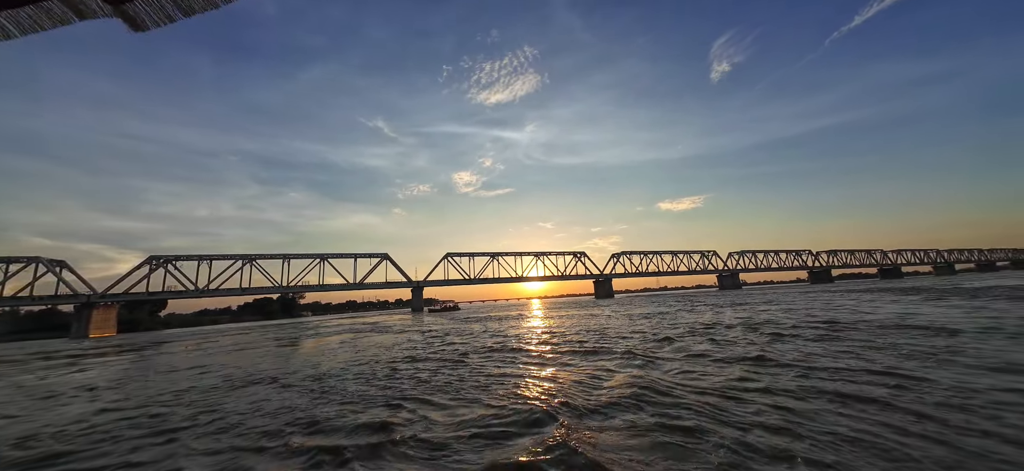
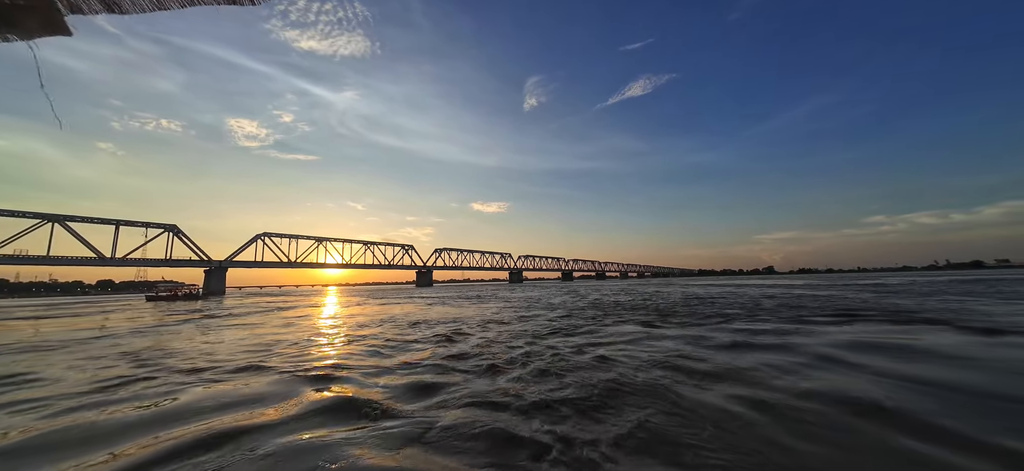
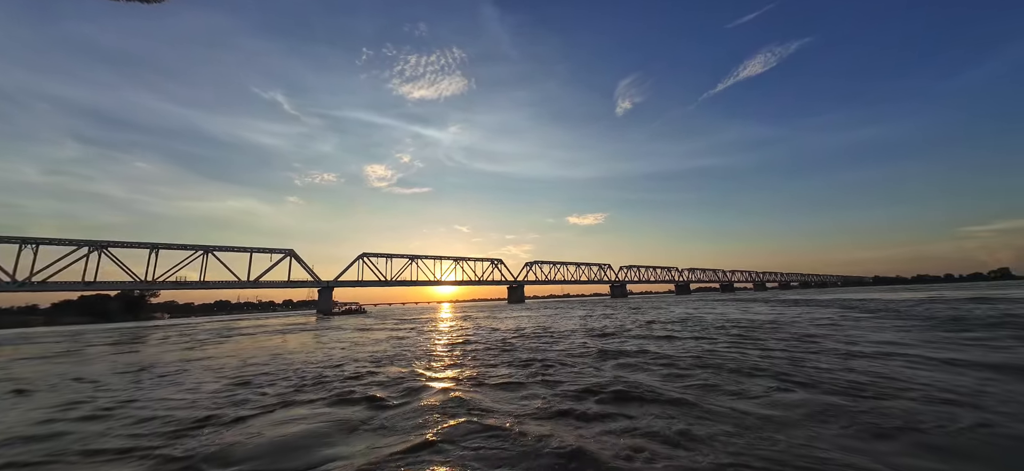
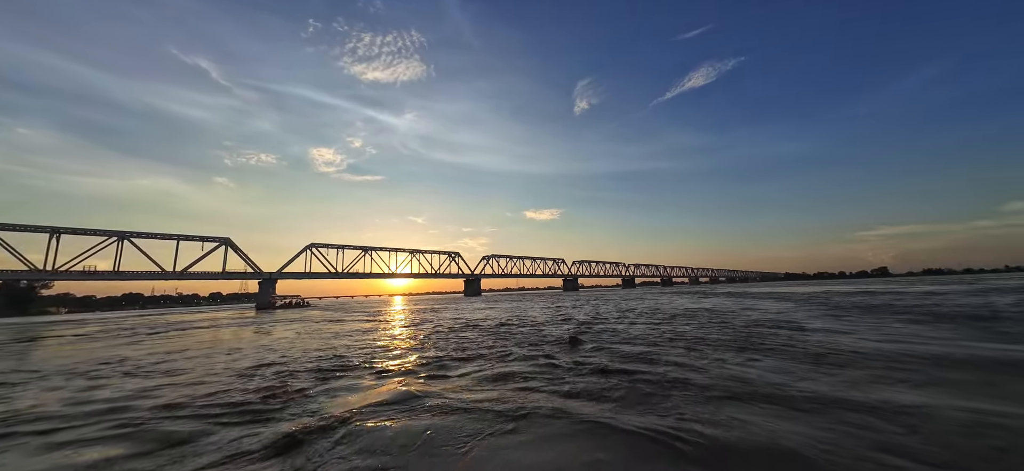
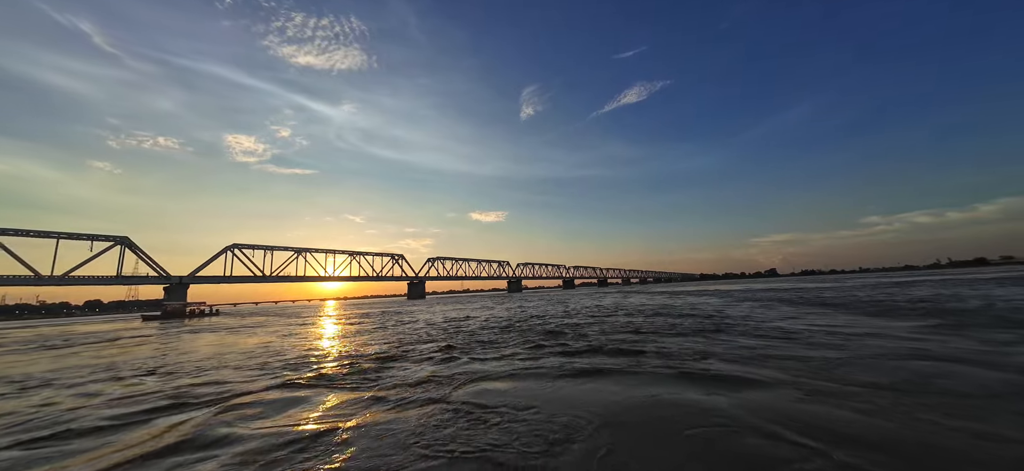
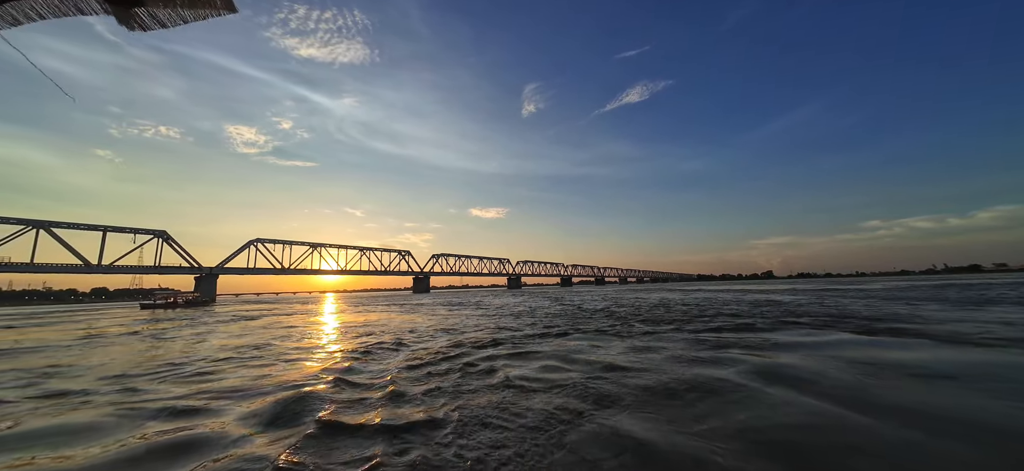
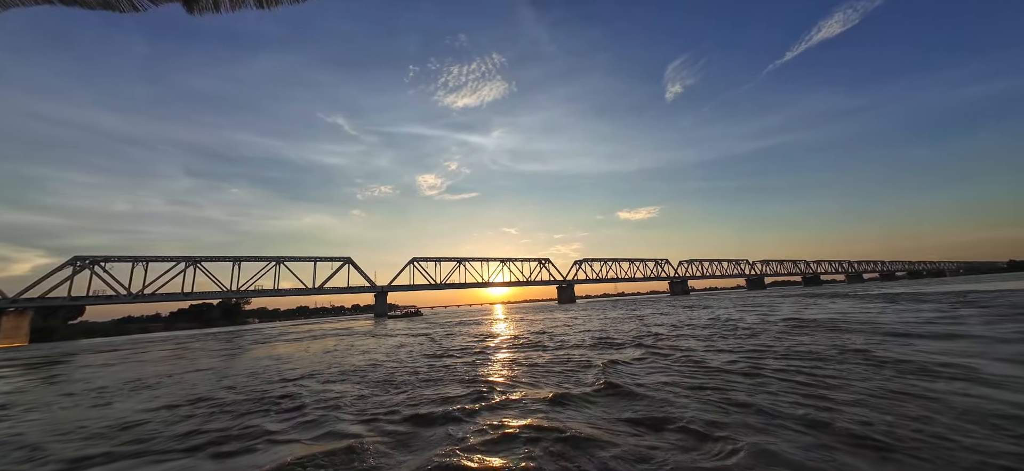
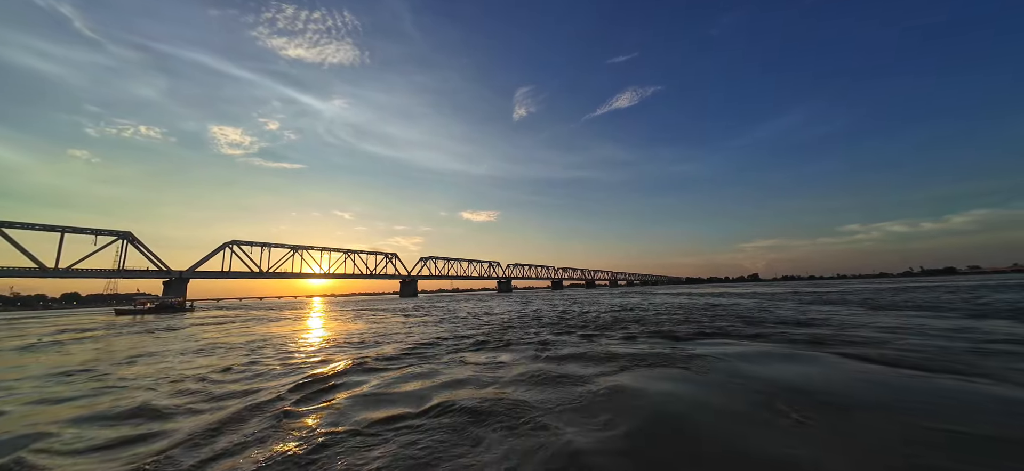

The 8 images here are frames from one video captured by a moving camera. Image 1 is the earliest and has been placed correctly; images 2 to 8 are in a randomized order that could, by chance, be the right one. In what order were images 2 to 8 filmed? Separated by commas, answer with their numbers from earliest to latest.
7, 3, 4, 5, 8, 6, 2
